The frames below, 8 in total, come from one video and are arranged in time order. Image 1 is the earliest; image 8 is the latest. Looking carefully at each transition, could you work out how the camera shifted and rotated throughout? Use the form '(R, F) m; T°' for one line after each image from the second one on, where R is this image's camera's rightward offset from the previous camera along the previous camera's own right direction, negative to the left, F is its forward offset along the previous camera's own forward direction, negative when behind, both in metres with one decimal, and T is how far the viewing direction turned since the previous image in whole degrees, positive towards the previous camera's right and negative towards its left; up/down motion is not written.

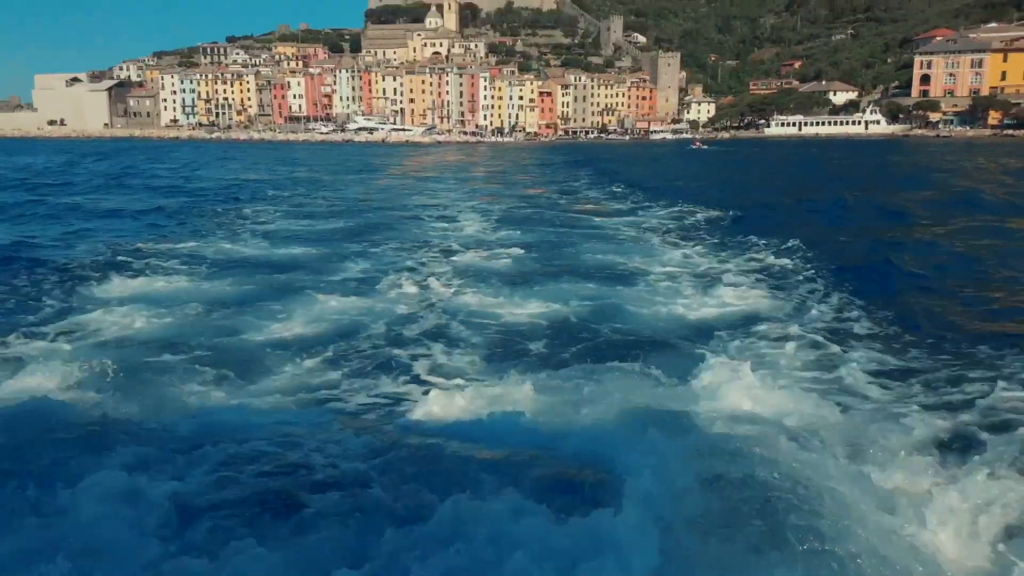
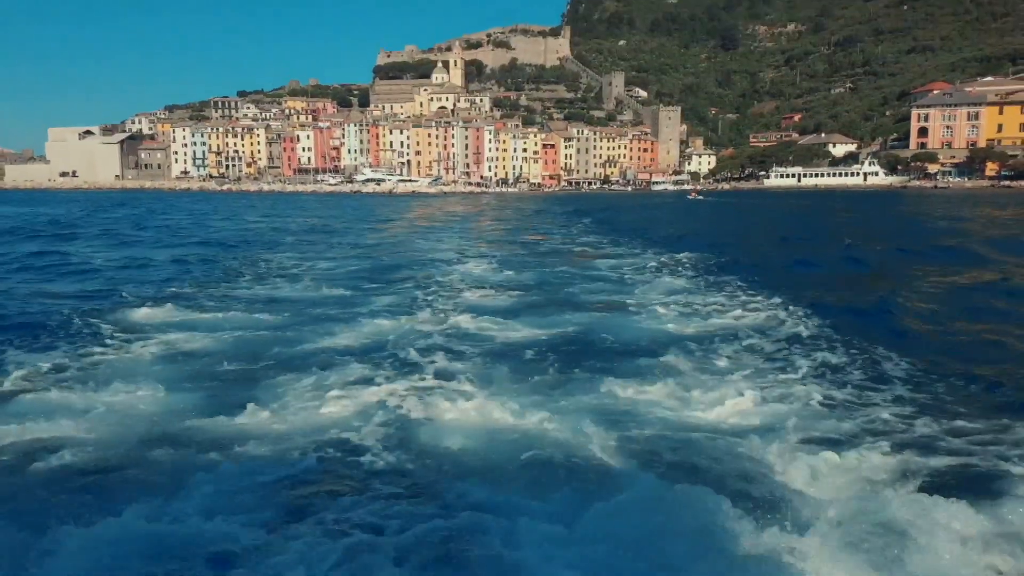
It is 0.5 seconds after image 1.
(-1.8, -0.3) m; +1°
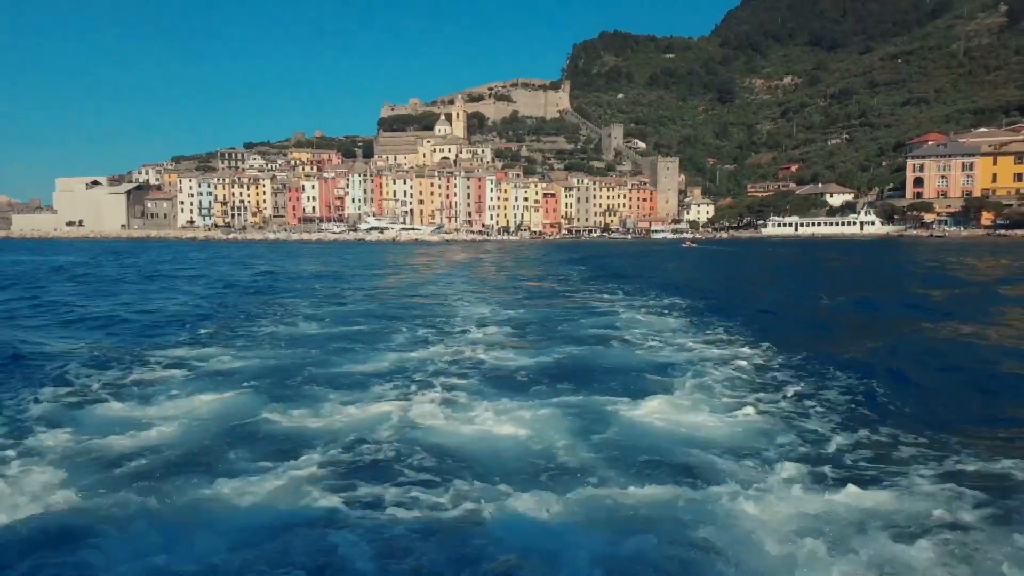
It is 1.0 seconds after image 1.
(0.0, -0.6) m; 0°
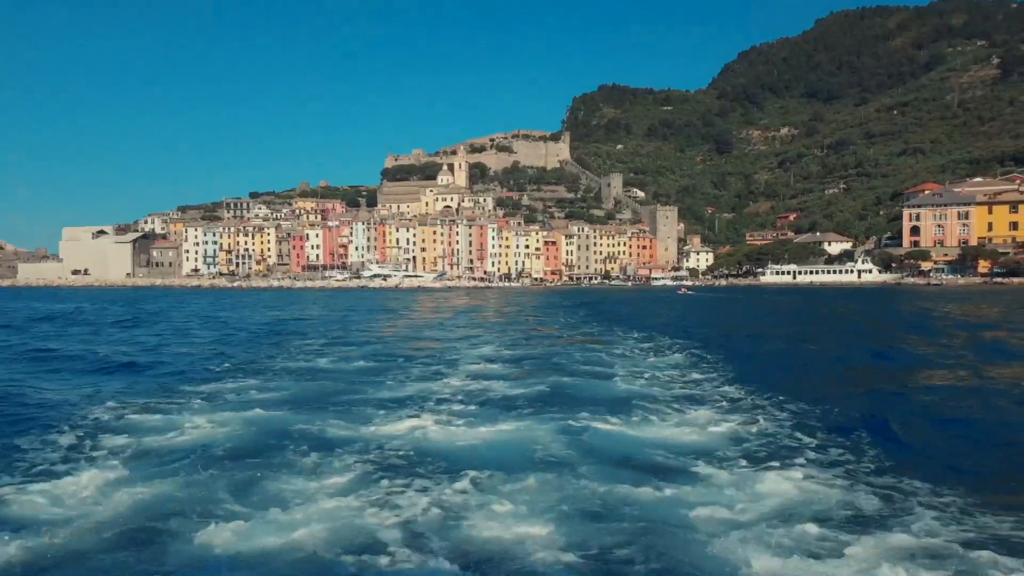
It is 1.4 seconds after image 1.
(0.0, -0.7) m; 0°
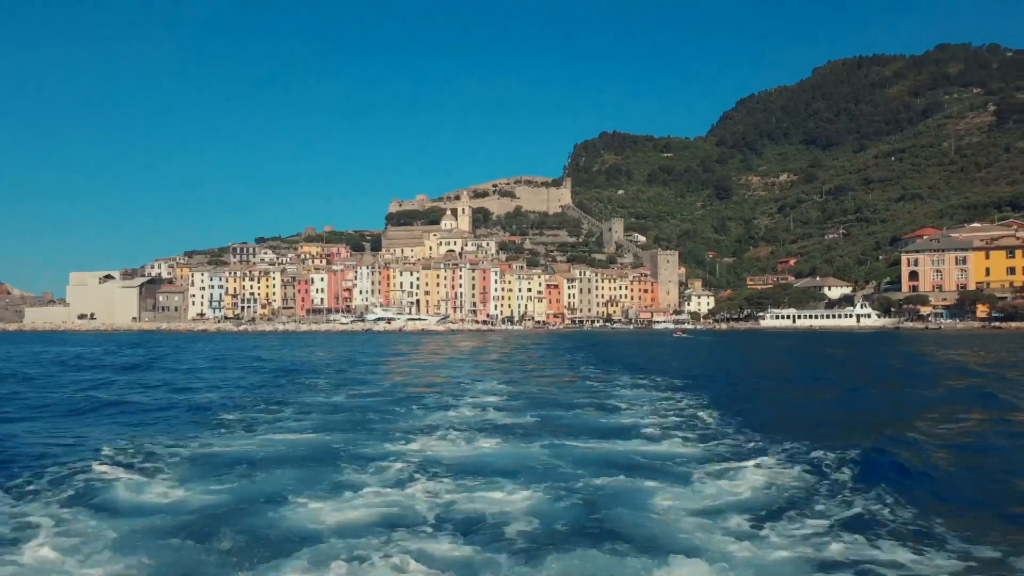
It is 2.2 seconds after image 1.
(0.0, -1.0) m; 0°
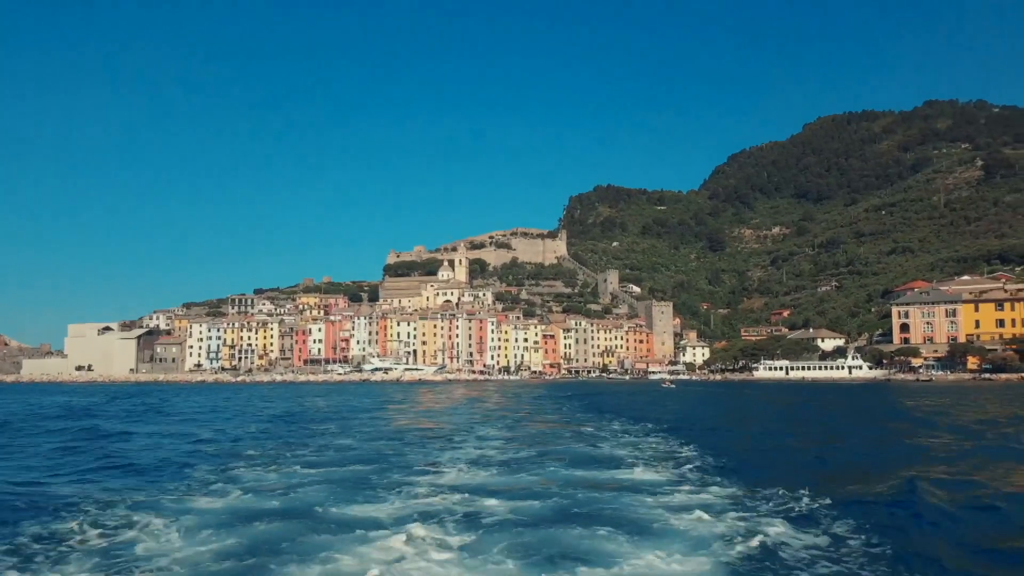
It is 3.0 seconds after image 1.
(+0.1, -1.2) m; 0°
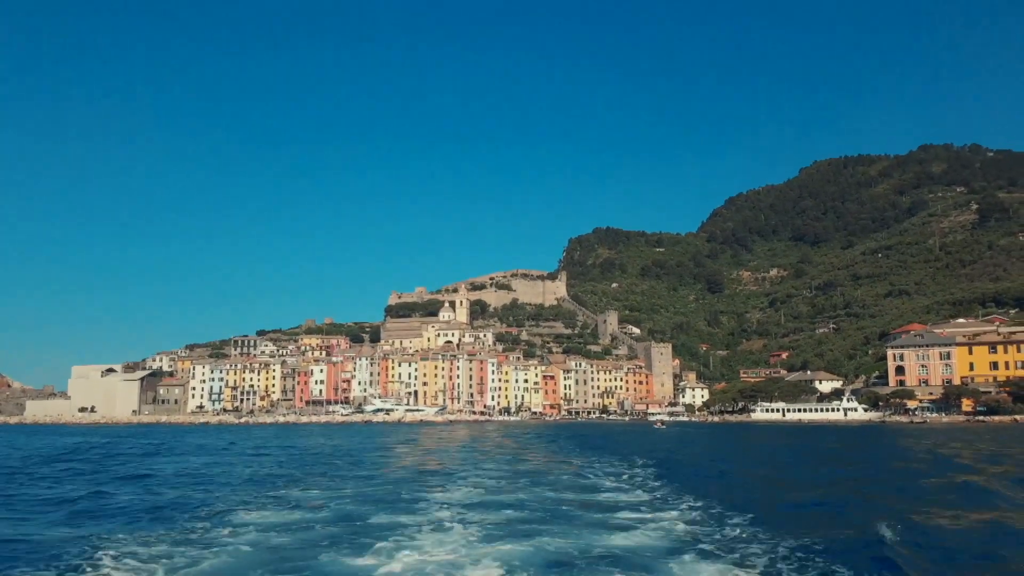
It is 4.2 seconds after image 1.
(+0.4, -1.5) m; 0°
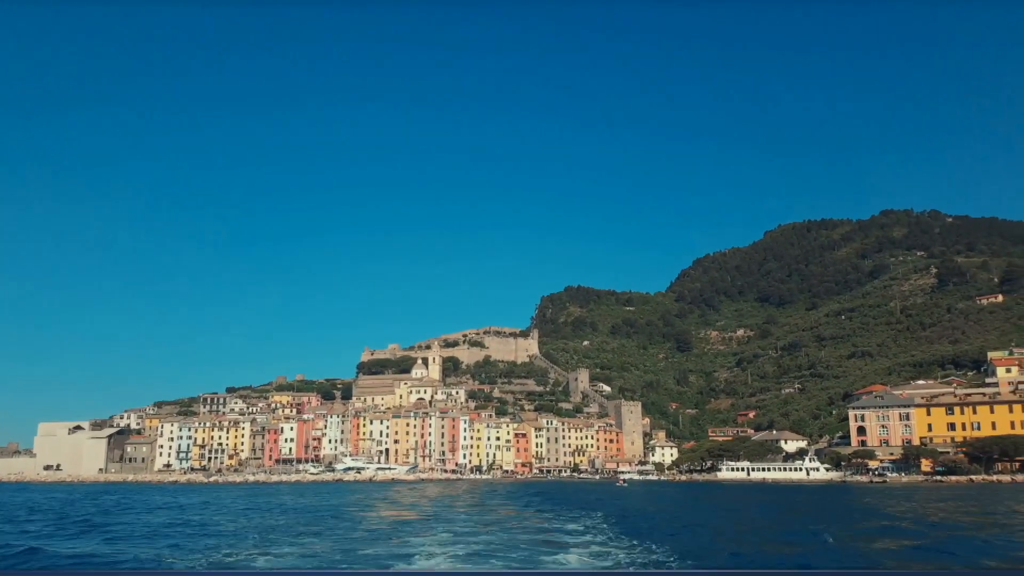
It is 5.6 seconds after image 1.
(+0.5, -1.8) m; +2°
